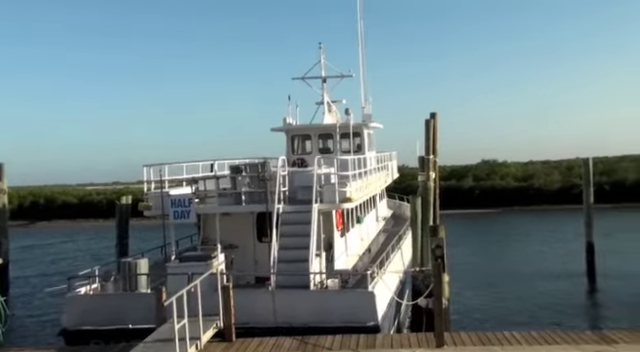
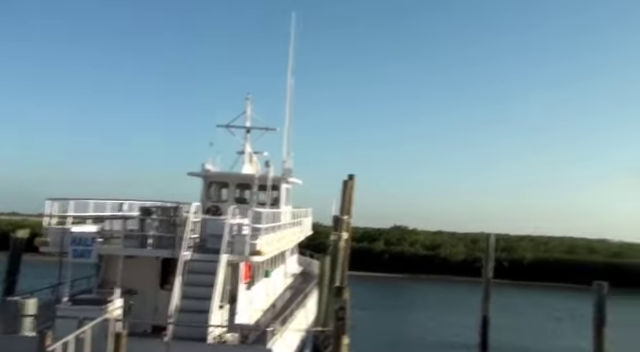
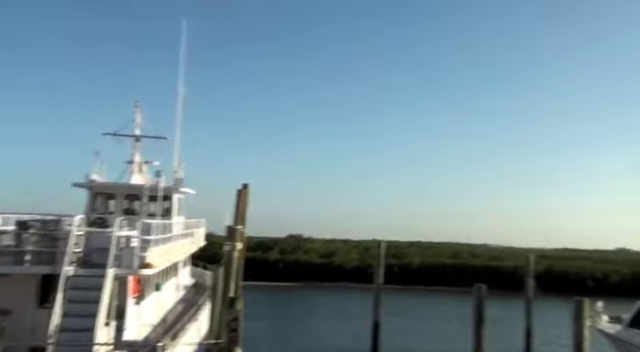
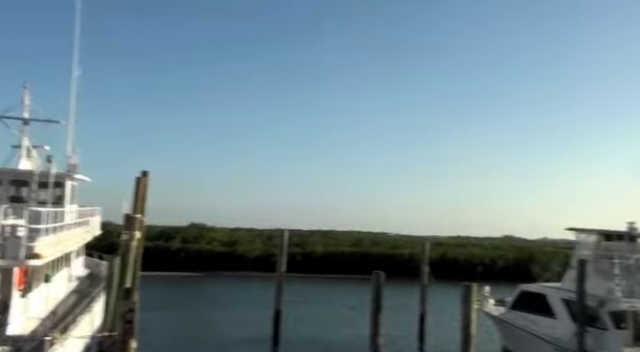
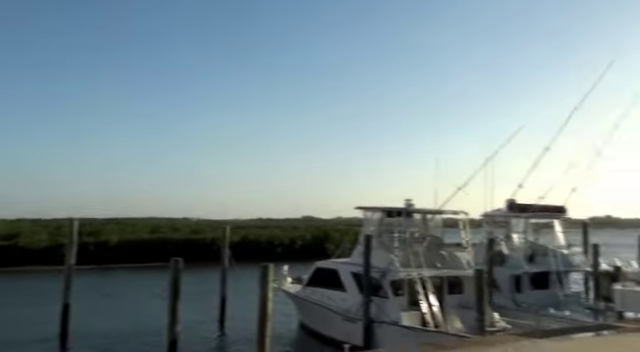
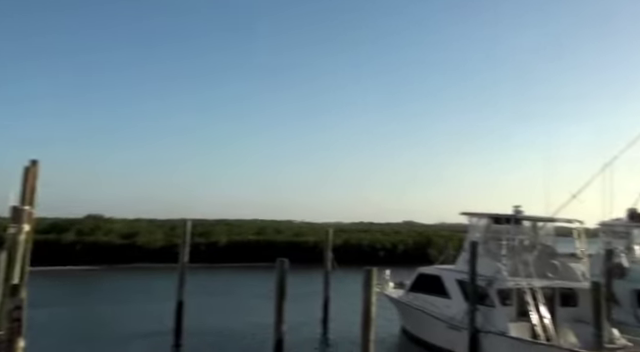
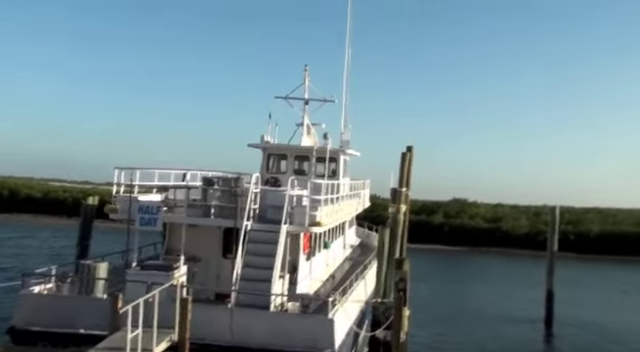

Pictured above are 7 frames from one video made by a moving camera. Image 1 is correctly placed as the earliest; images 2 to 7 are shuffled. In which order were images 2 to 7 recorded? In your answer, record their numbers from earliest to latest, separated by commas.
7, 2, 3, 4, 6, 5
